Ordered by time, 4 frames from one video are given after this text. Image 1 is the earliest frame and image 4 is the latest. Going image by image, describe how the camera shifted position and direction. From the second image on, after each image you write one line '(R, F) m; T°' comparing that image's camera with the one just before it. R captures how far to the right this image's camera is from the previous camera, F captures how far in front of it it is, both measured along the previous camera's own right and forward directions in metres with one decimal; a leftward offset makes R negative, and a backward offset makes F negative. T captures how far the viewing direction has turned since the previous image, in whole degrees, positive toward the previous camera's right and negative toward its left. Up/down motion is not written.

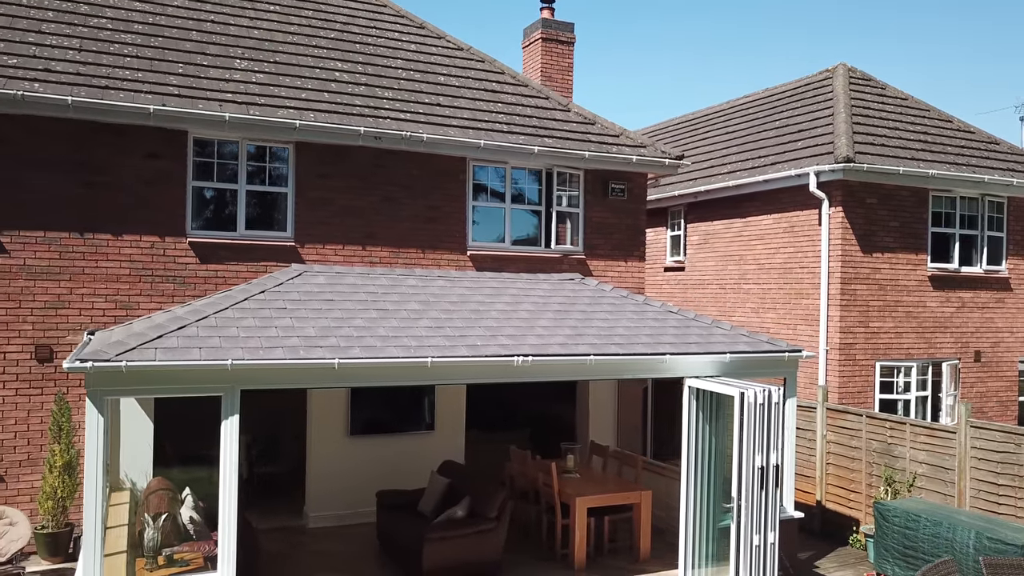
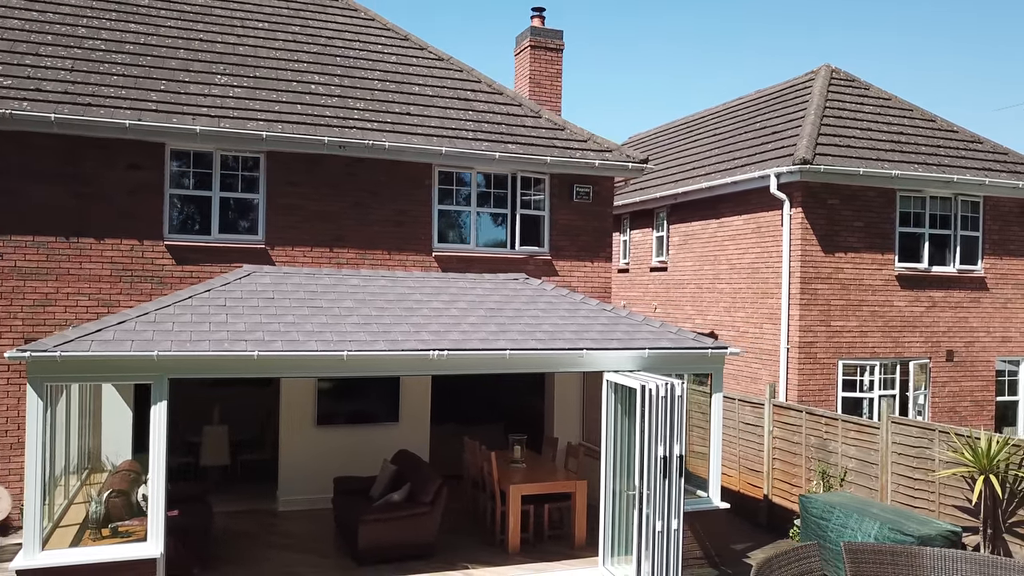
(+1.3, -0.5) m; -4°
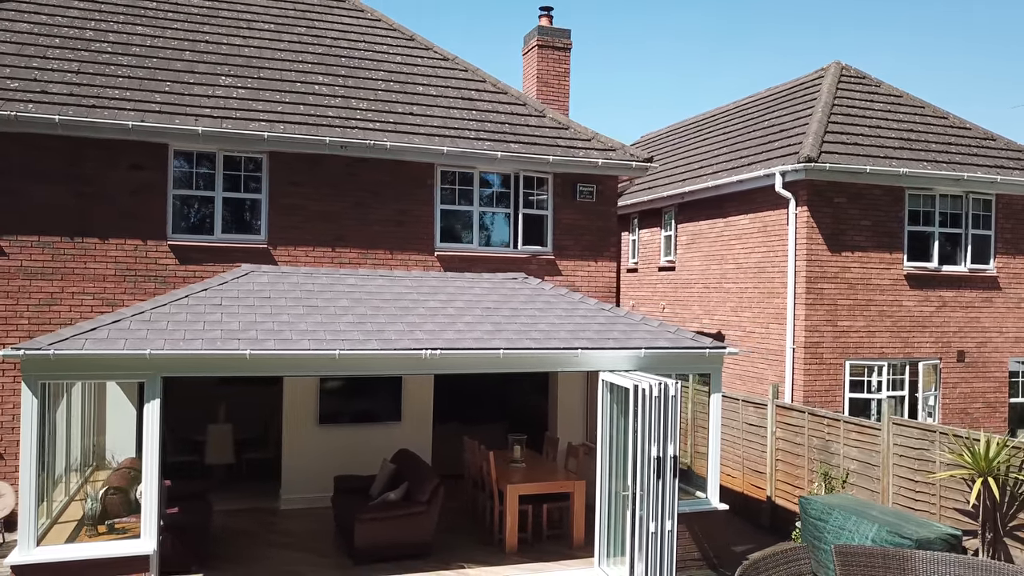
(+0.3, 0.0) m; -1°
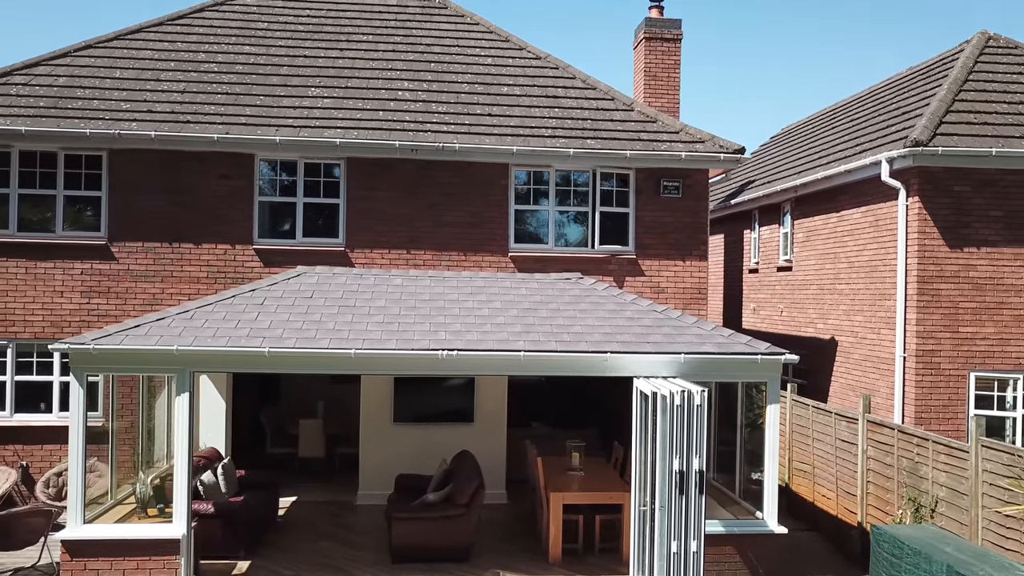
(+1.5, +0.4) m; -13°
